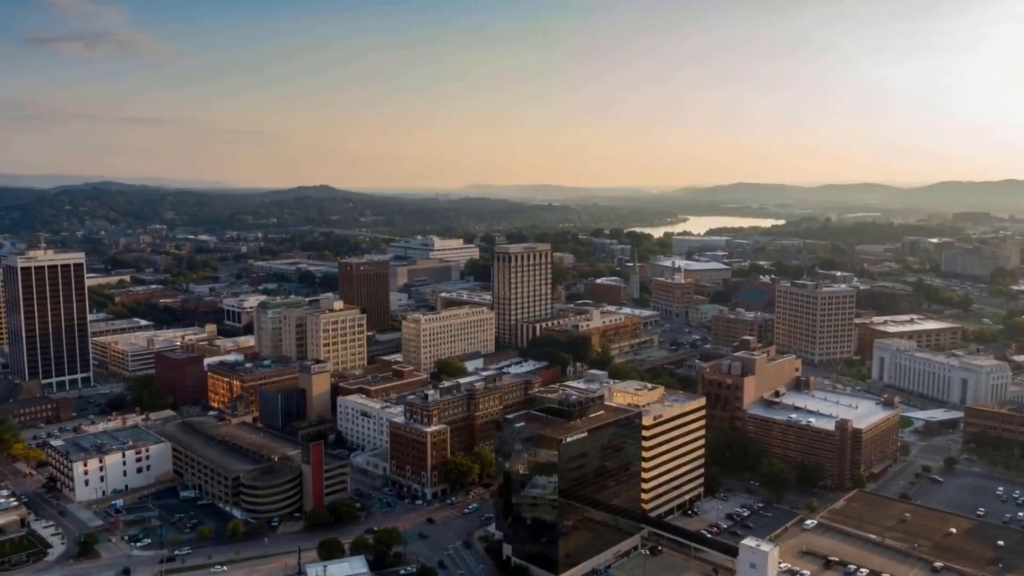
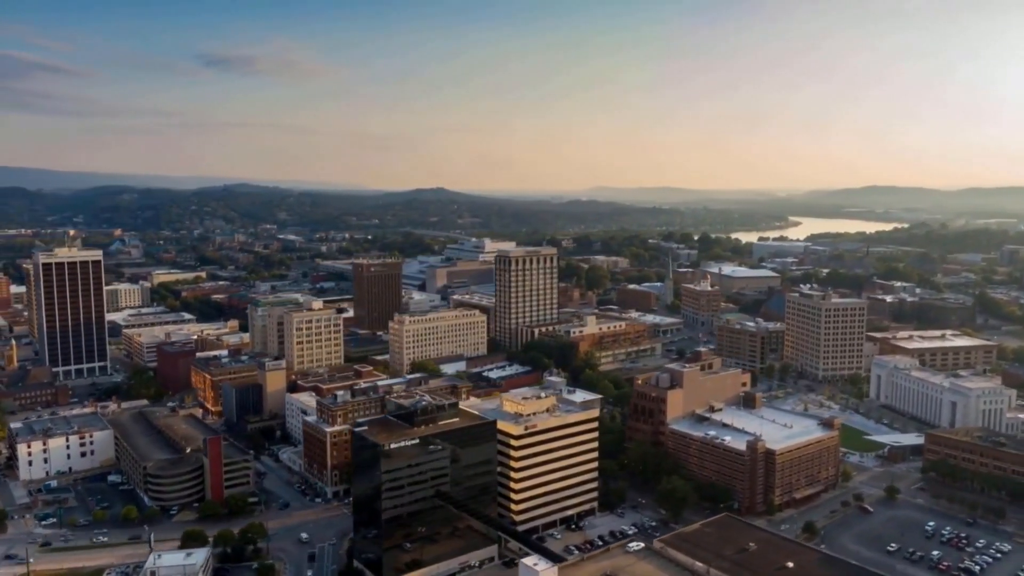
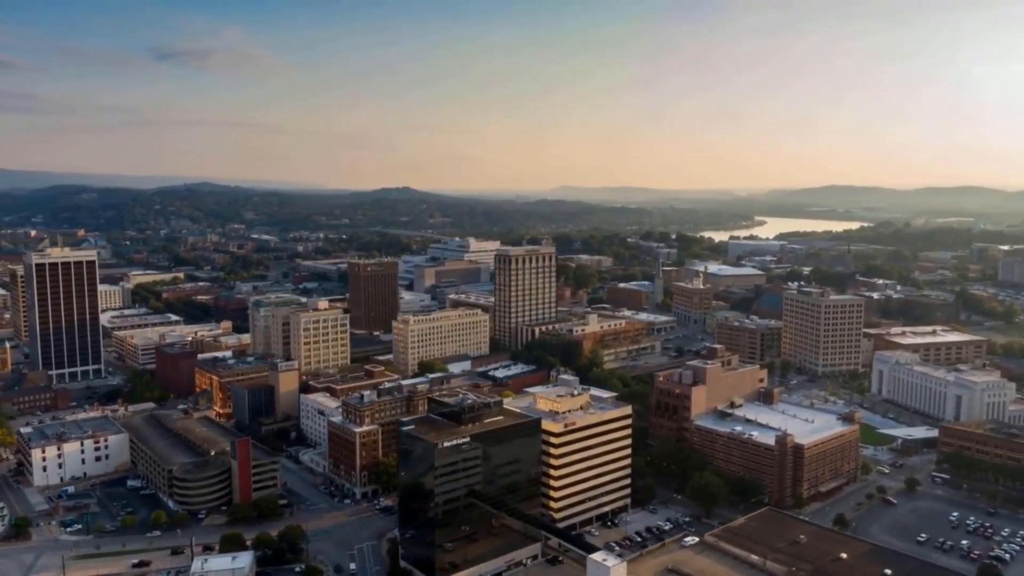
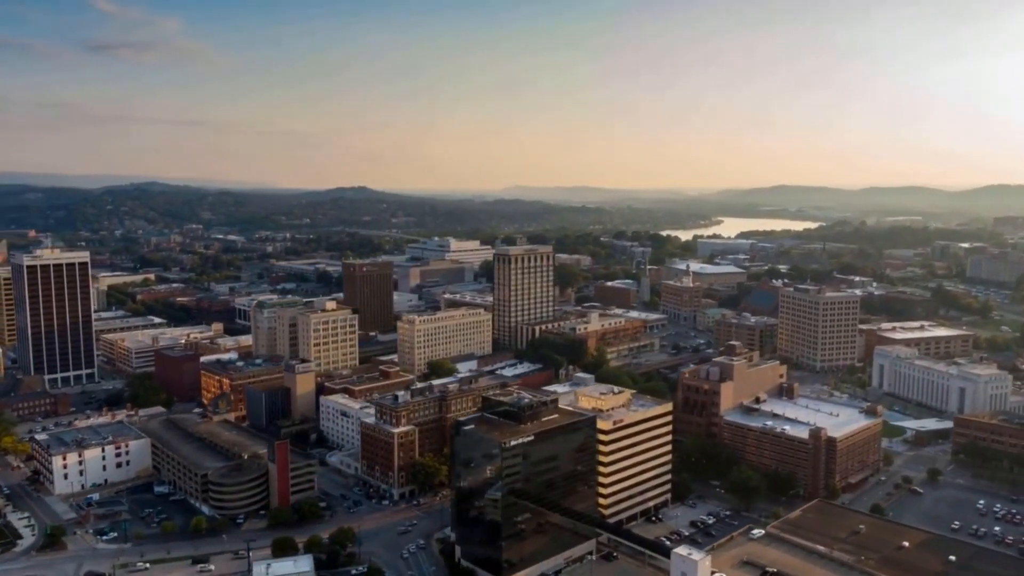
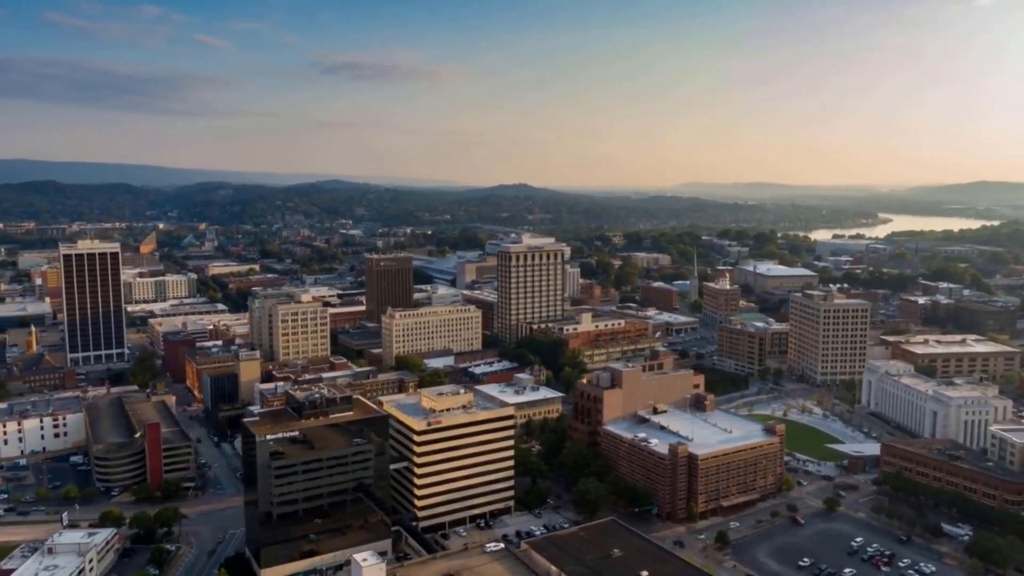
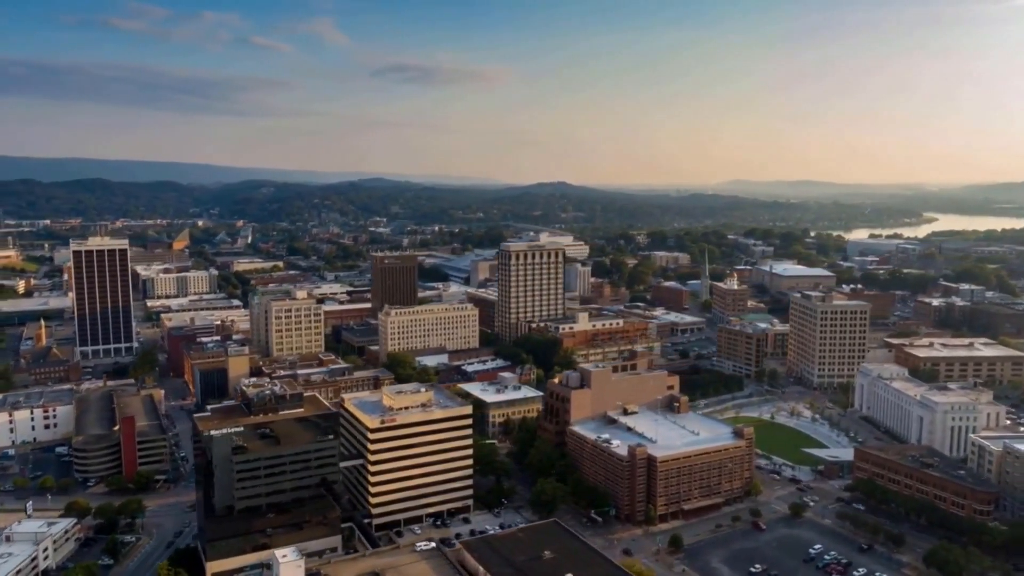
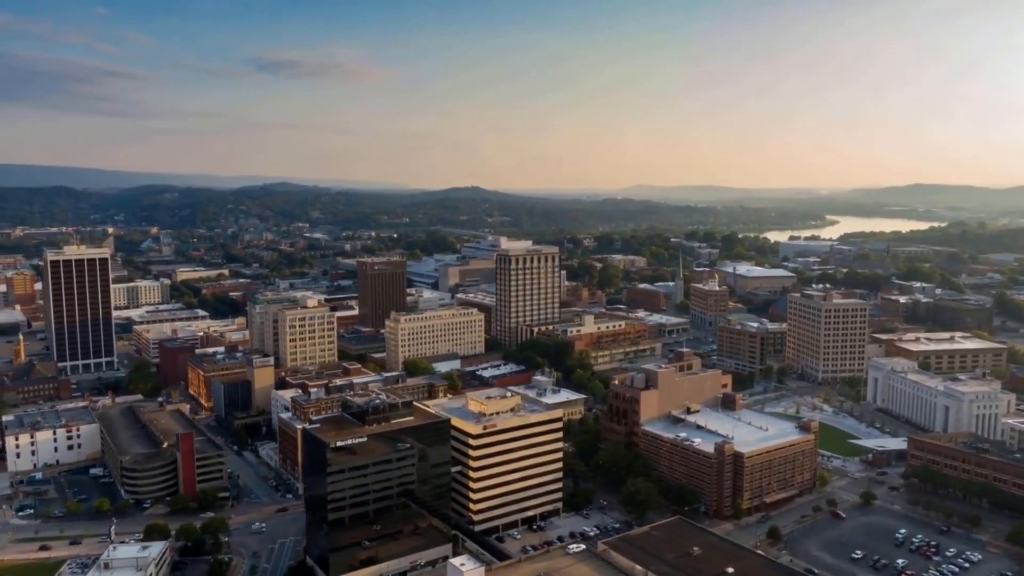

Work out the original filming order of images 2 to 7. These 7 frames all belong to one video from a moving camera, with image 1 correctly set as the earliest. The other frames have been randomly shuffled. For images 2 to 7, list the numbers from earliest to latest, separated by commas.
4, 3, 2, 7, 5, 6
